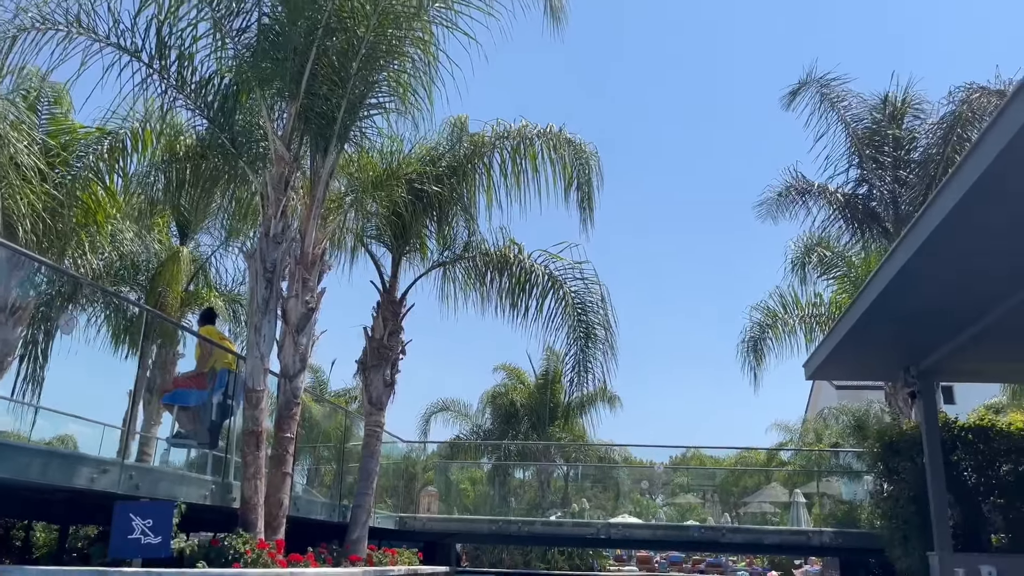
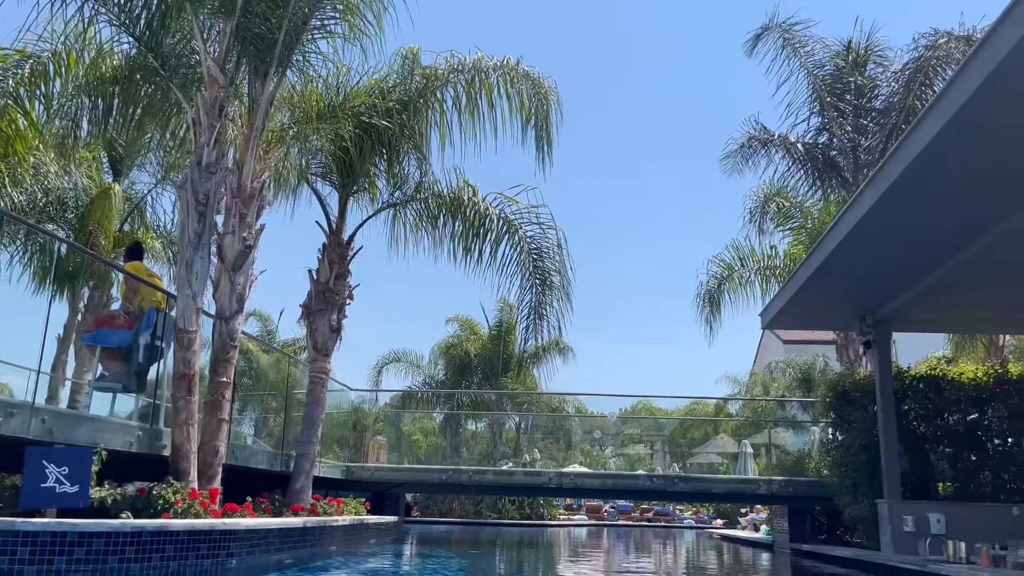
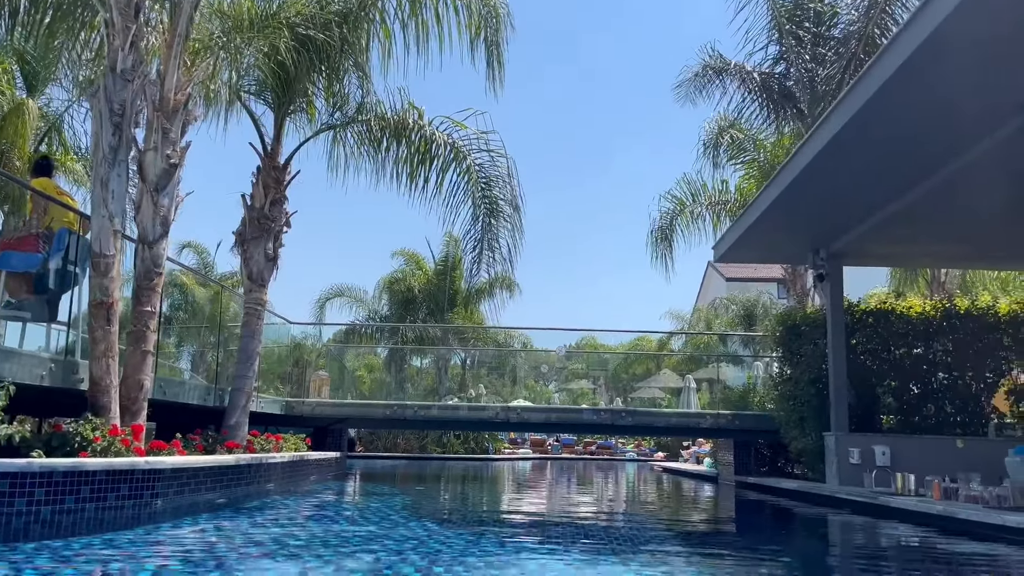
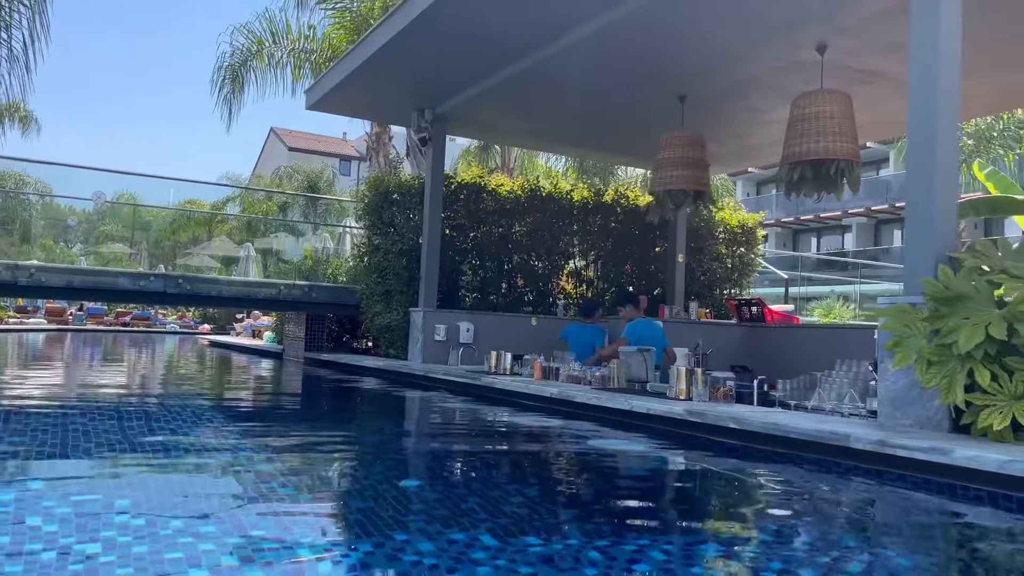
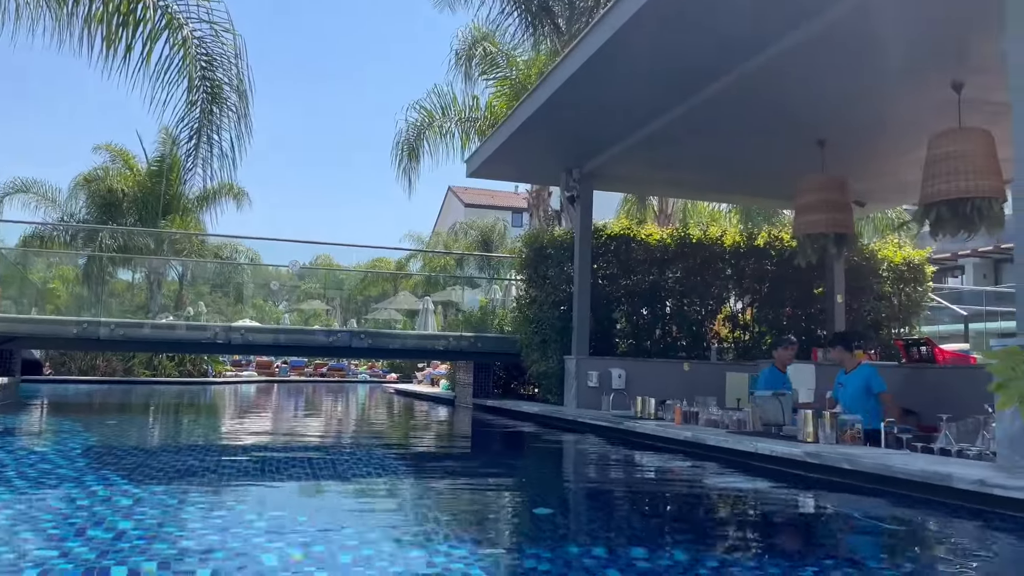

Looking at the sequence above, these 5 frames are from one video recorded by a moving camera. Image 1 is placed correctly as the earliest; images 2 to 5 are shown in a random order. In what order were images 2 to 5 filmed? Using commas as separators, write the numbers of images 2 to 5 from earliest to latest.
2, 3, 5, 4
